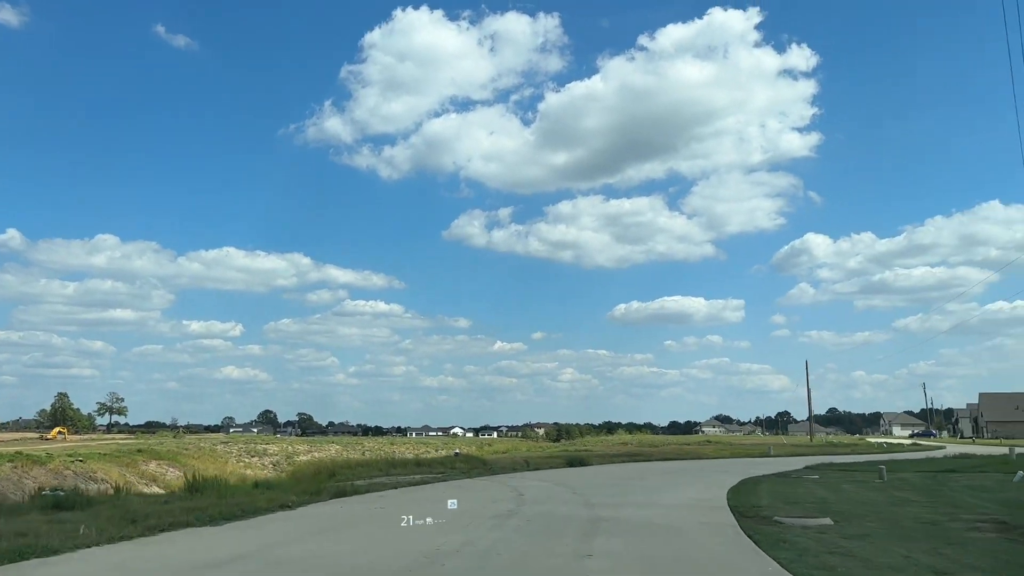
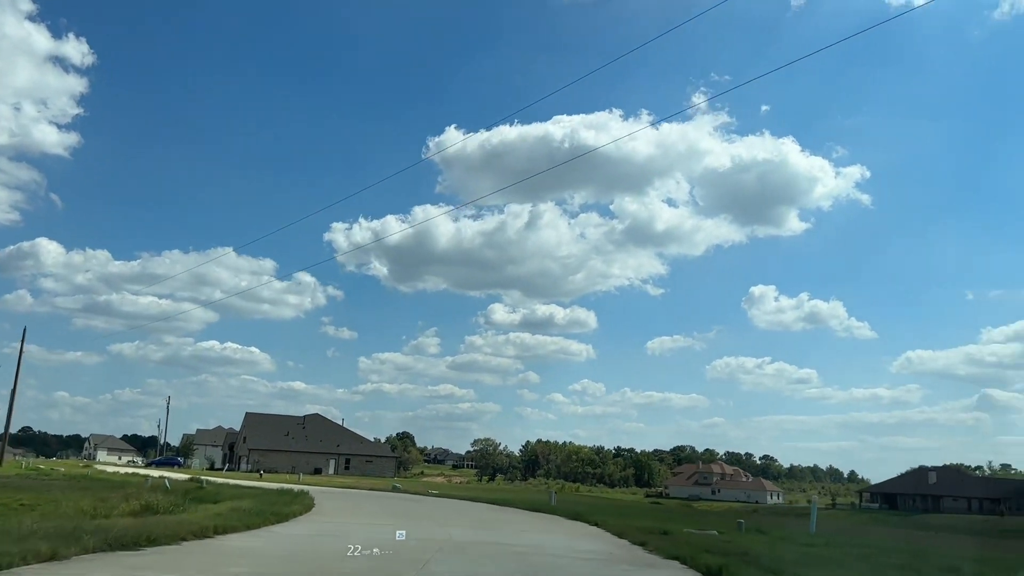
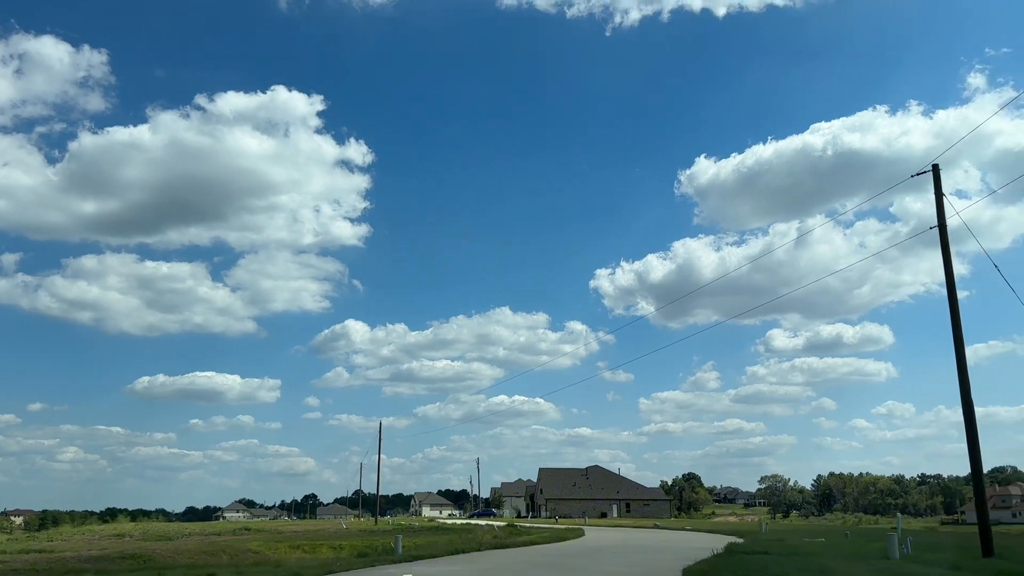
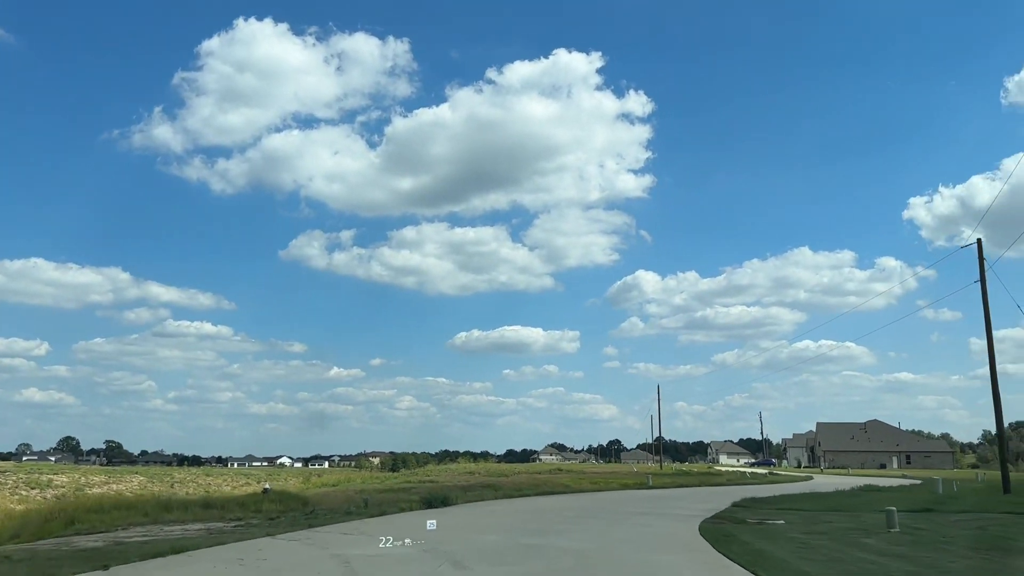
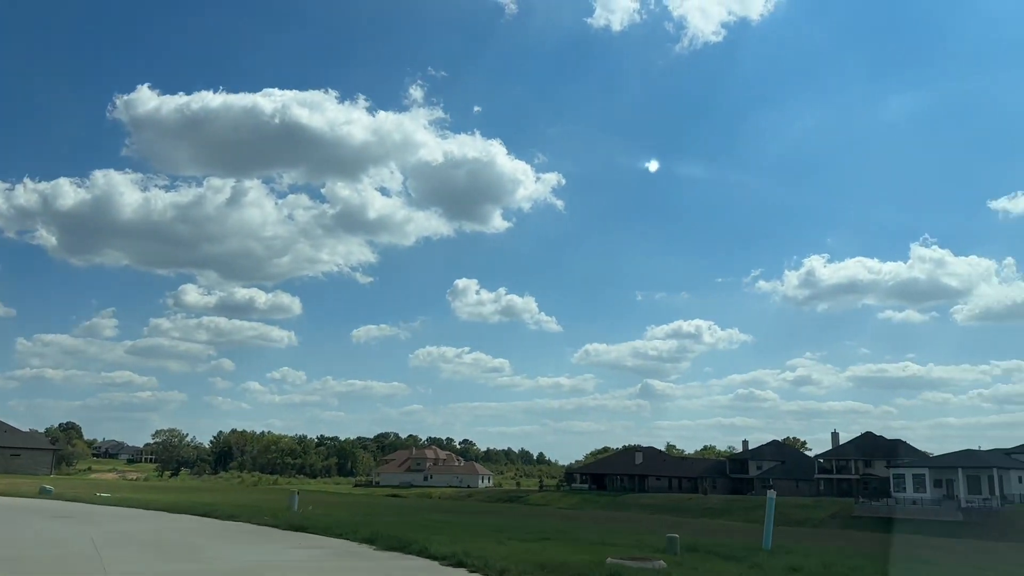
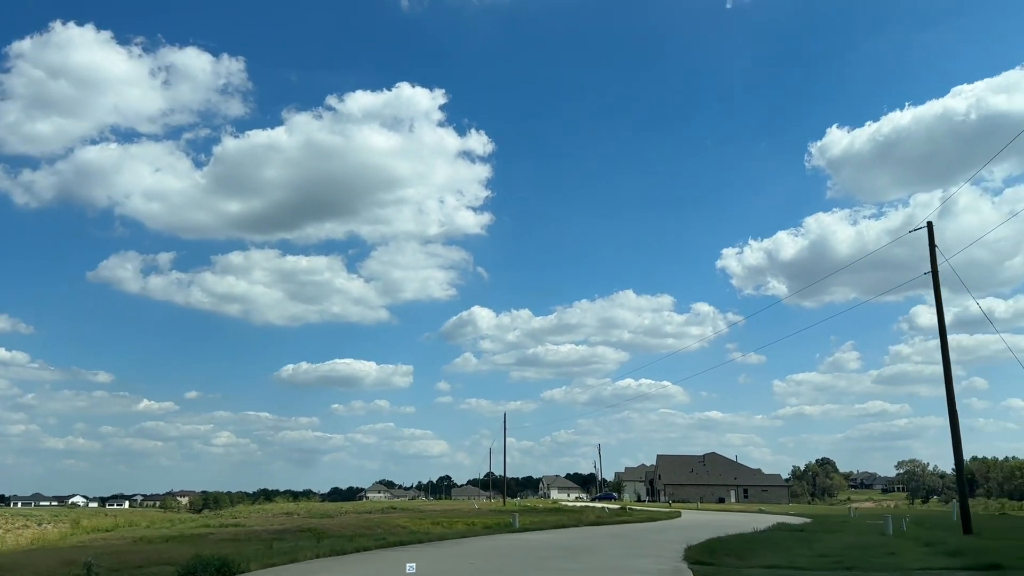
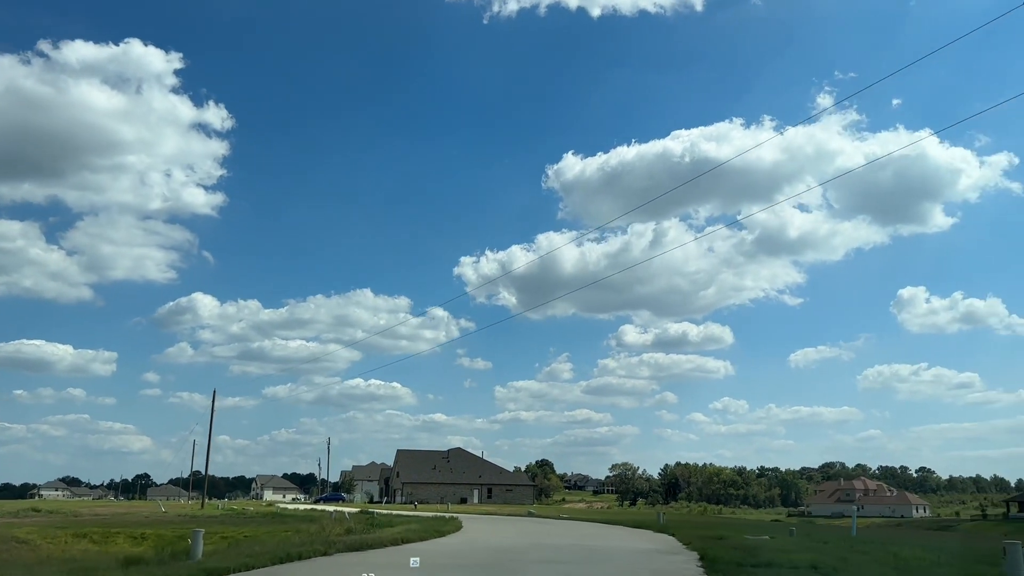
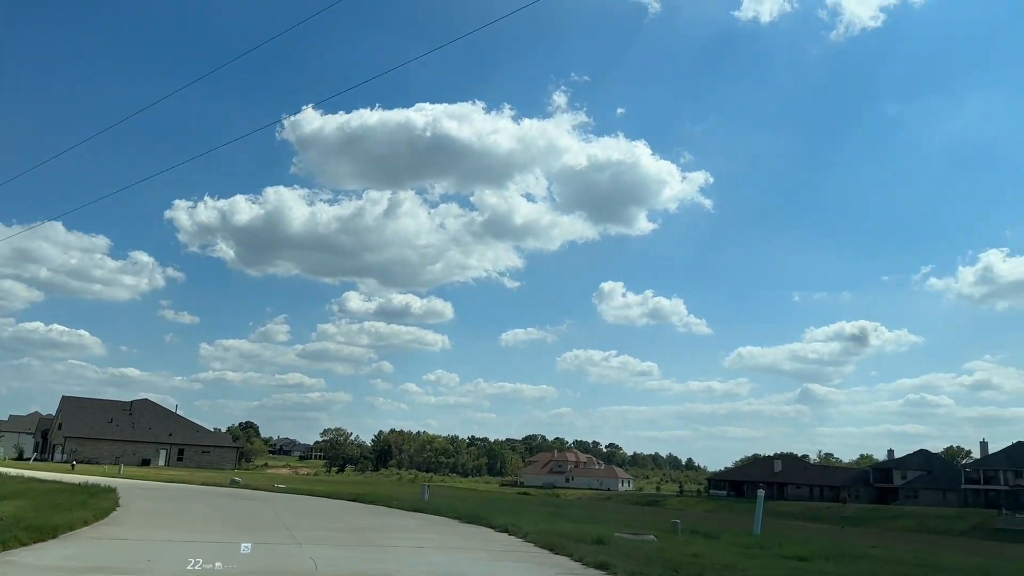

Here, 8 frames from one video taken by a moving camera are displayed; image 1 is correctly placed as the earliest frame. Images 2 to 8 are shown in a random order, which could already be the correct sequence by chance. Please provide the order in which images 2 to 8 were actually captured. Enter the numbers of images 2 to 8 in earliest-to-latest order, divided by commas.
4, 6, 3, 7, 2, 8, 5
